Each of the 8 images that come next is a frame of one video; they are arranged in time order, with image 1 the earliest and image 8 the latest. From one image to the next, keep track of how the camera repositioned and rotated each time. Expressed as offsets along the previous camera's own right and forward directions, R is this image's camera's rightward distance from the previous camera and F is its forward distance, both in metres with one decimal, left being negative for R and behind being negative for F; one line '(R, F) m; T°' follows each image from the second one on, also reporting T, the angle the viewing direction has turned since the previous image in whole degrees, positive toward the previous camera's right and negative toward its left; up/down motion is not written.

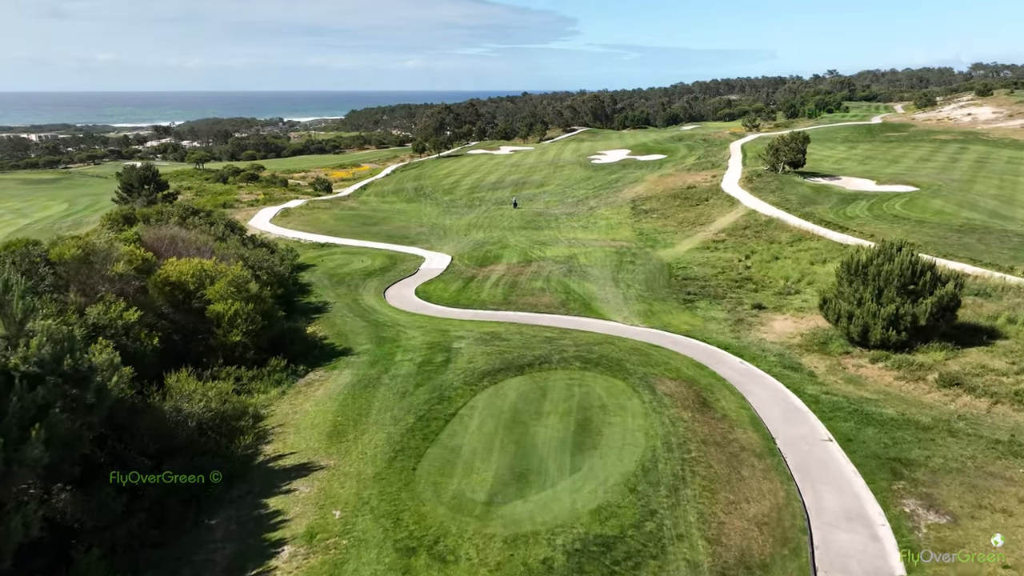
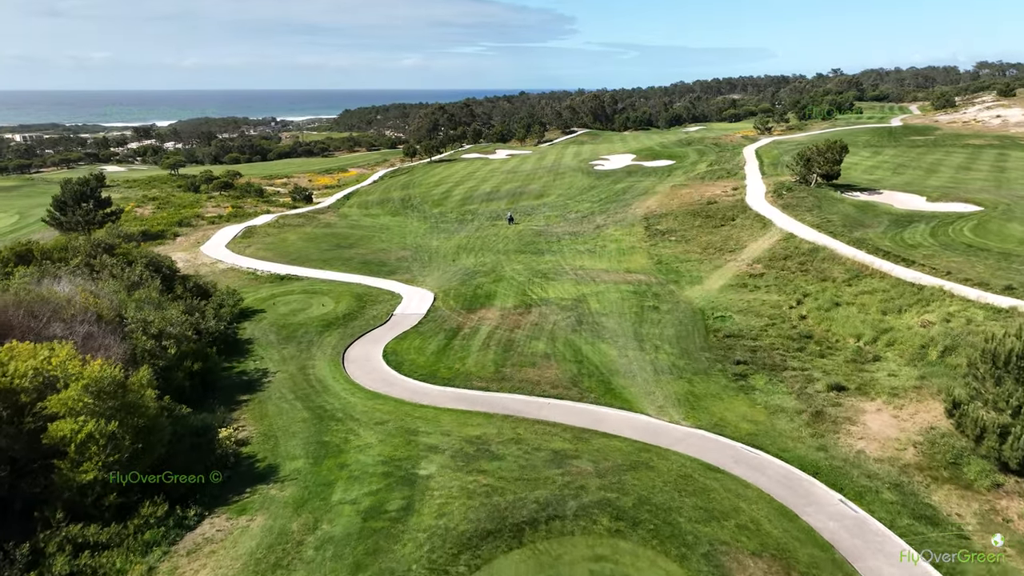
(+0.1, +5.3) m; 0°
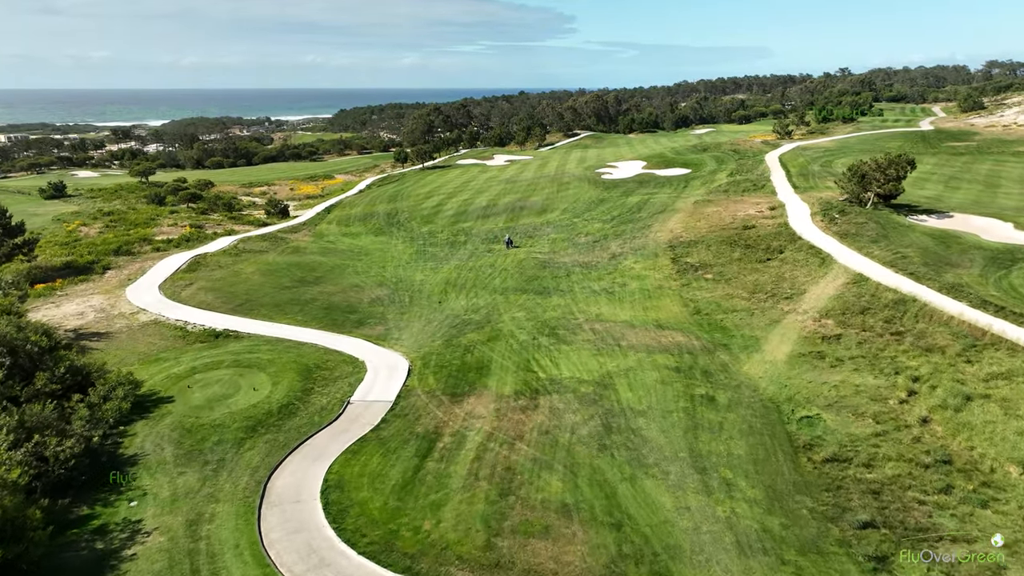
(0.0, +6.1) m; 0°
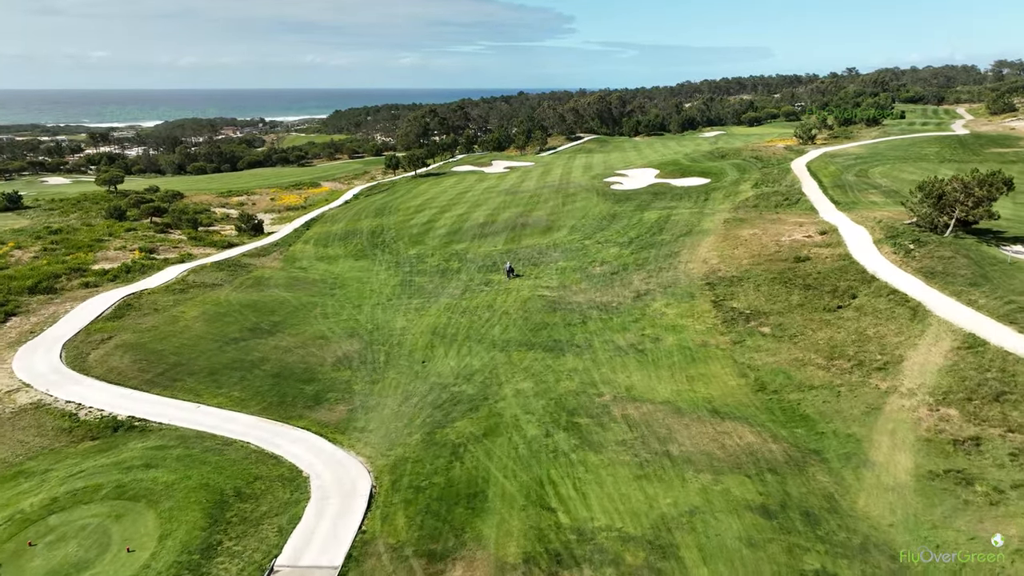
(-0.1, +5.8) m; 0°
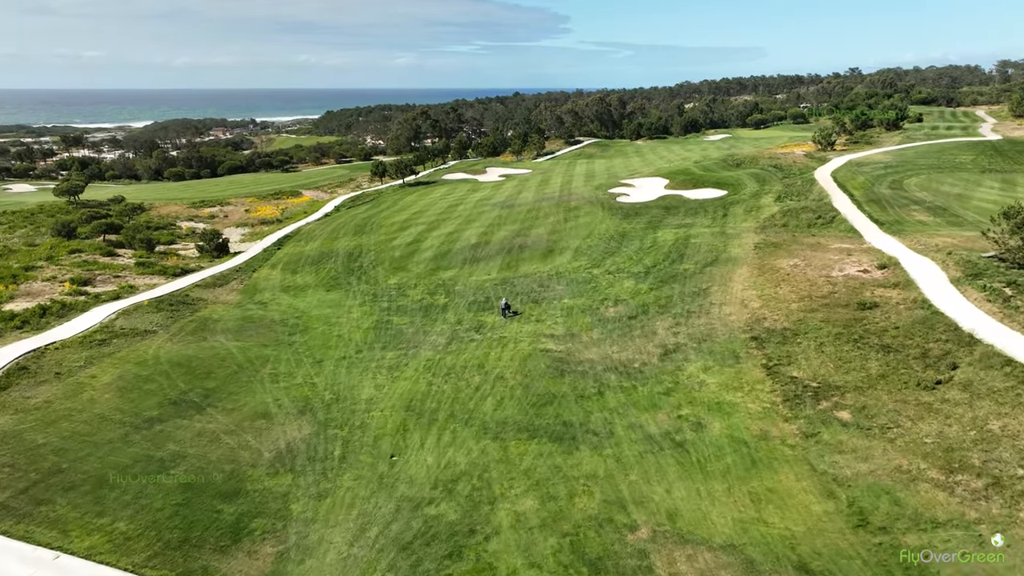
(0.0, +5.3) m; 0°
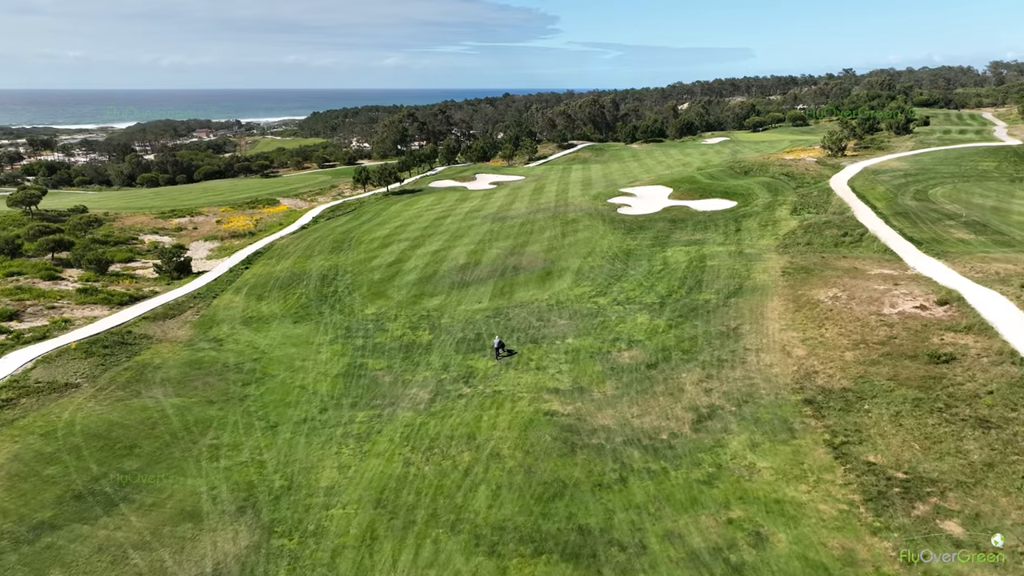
(-0.2, +4.1) m; +1°
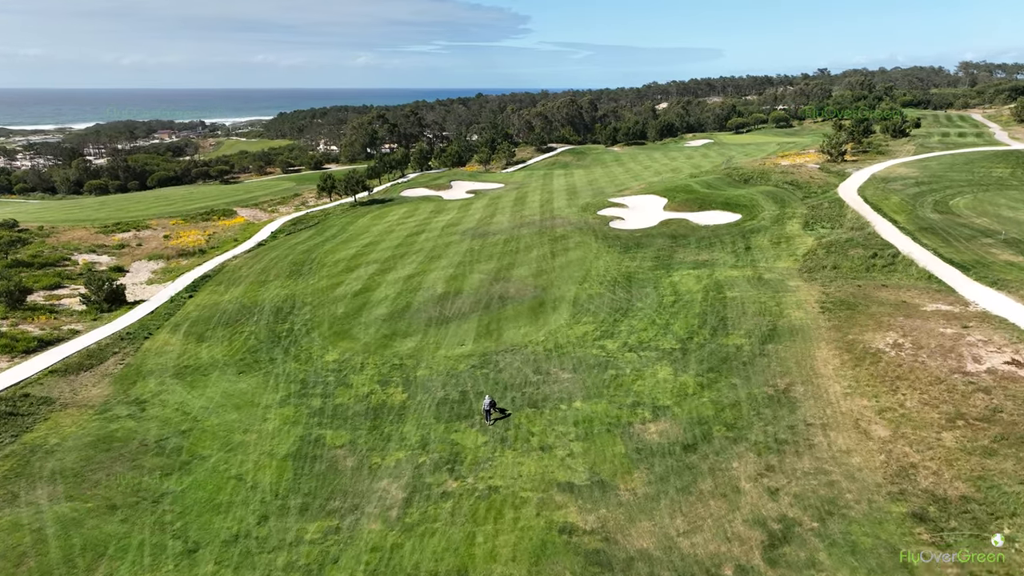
(-0.5, +4.7) m; +2°
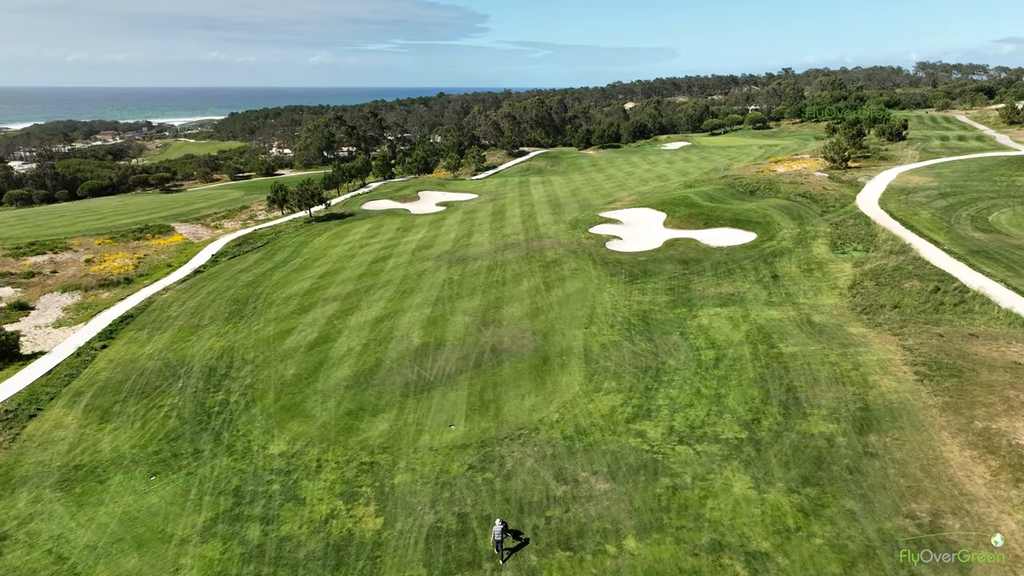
(-1.2, +6.0) m; +3°
